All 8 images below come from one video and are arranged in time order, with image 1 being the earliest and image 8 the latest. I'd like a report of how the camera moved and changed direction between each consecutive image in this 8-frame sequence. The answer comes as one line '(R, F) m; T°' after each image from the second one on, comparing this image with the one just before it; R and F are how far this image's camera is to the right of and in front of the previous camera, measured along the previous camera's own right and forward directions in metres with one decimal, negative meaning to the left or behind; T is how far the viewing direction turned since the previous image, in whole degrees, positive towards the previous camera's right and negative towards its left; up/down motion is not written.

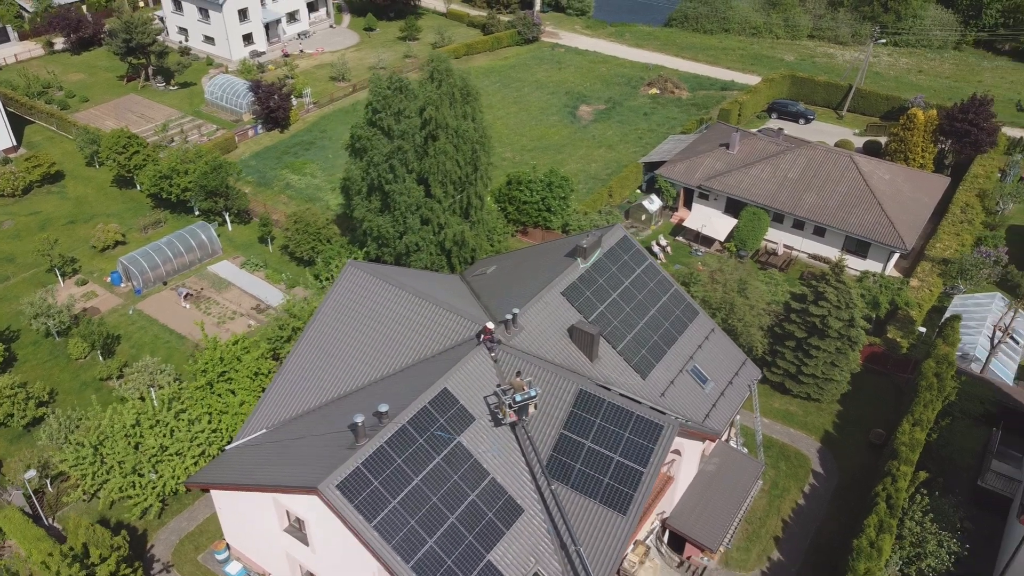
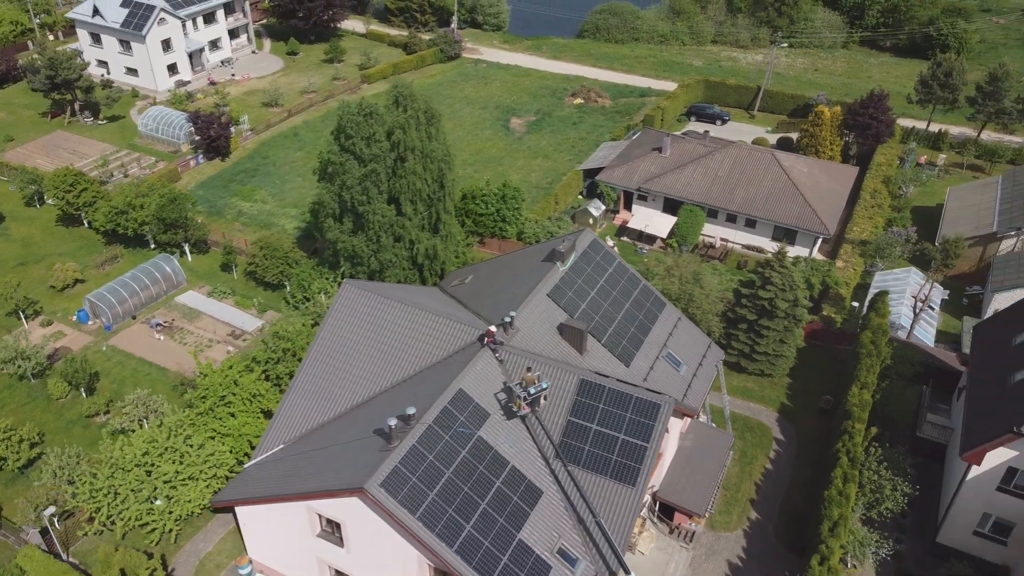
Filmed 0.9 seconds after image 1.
(-2.4, -1.8) m; +6°
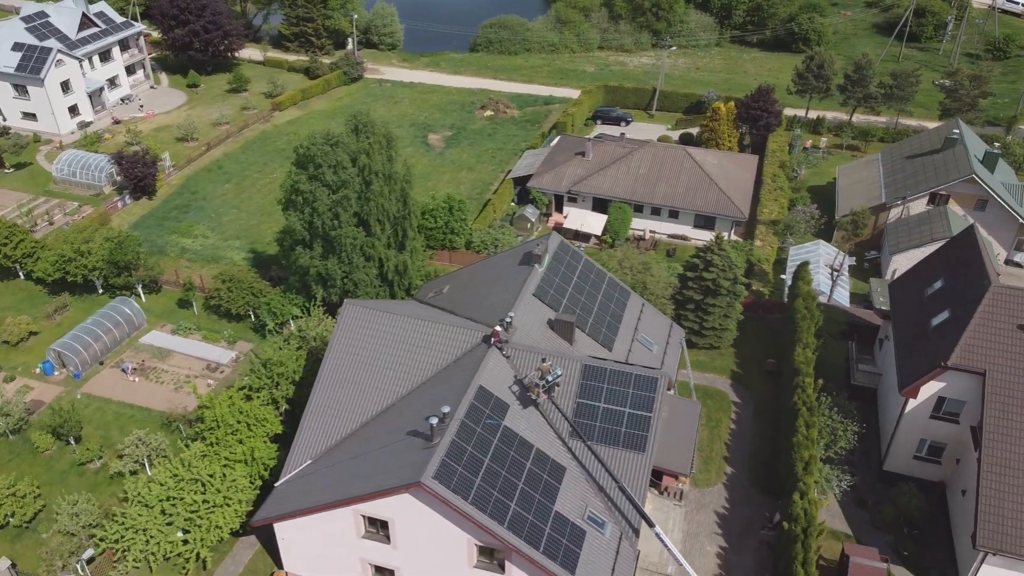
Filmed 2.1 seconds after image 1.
(-3.5, -2.2) m; +8°
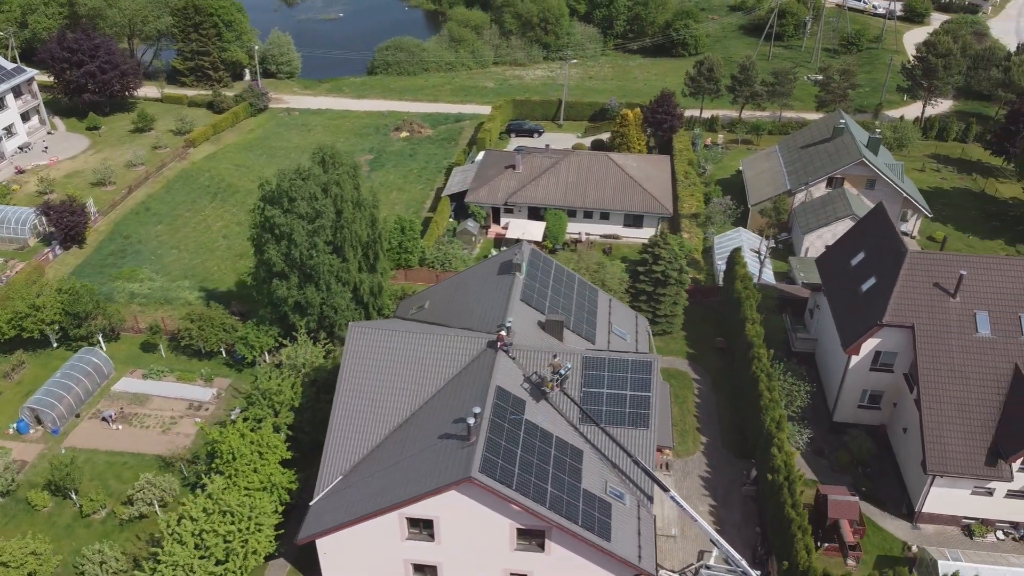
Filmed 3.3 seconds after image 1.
(-3.9, -2.1) m; +8°
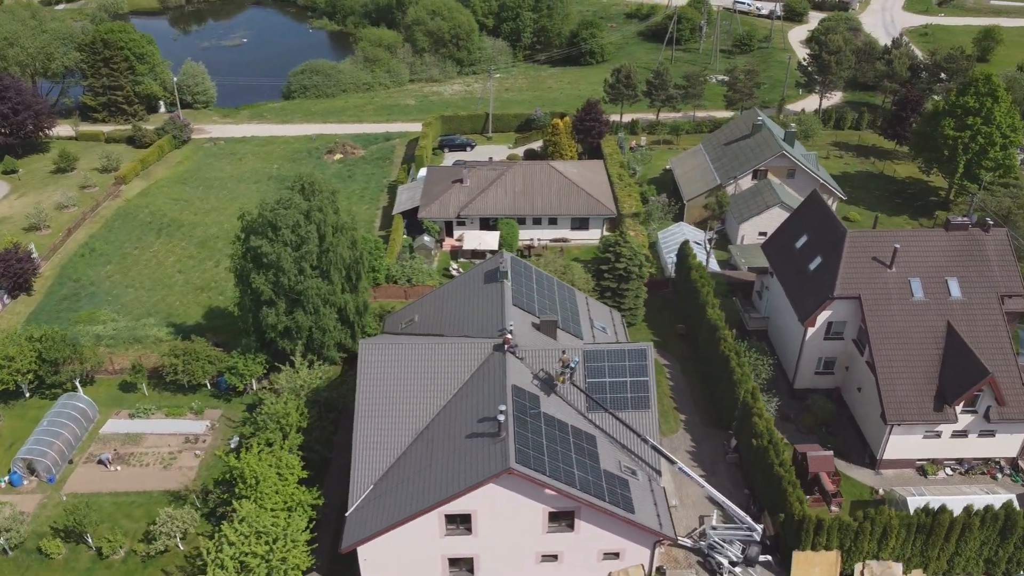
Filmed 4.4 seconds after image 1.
(-3.6, -1.9) m; +7°
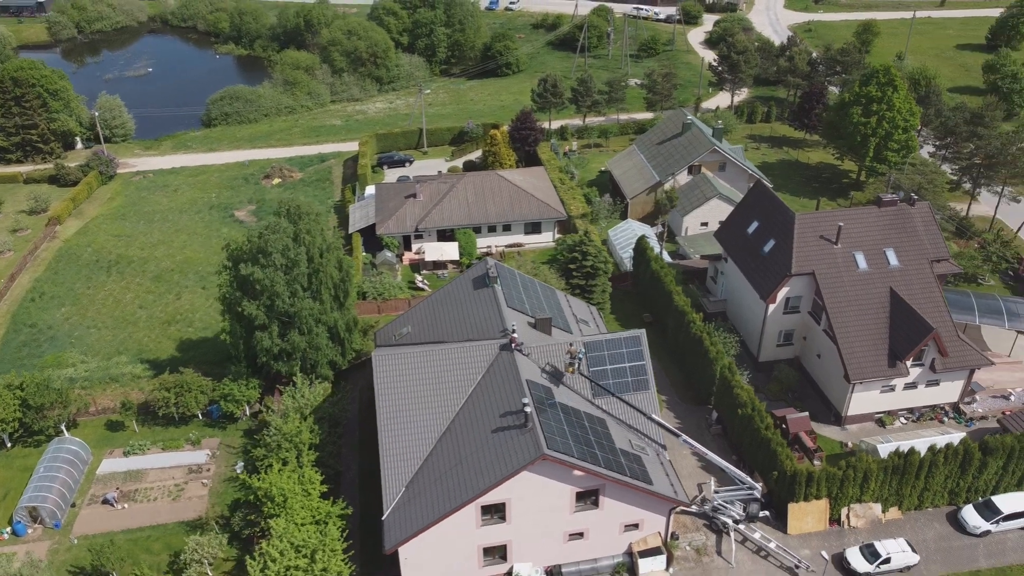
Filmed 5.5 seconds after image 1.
(-3.8, -1.8) m; +7°
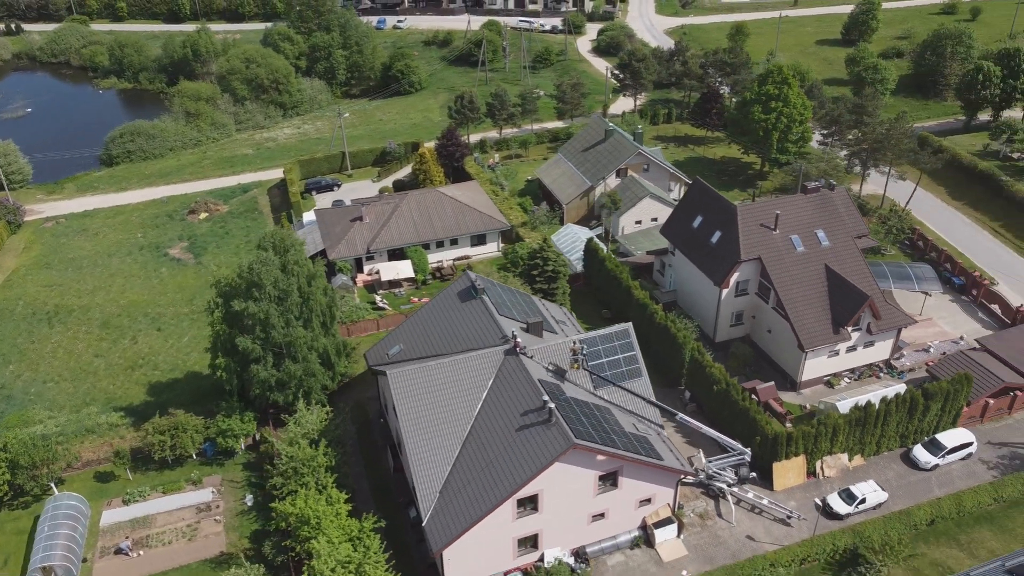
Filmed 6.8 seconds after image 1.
(-4.9, -2.0) m; +8°
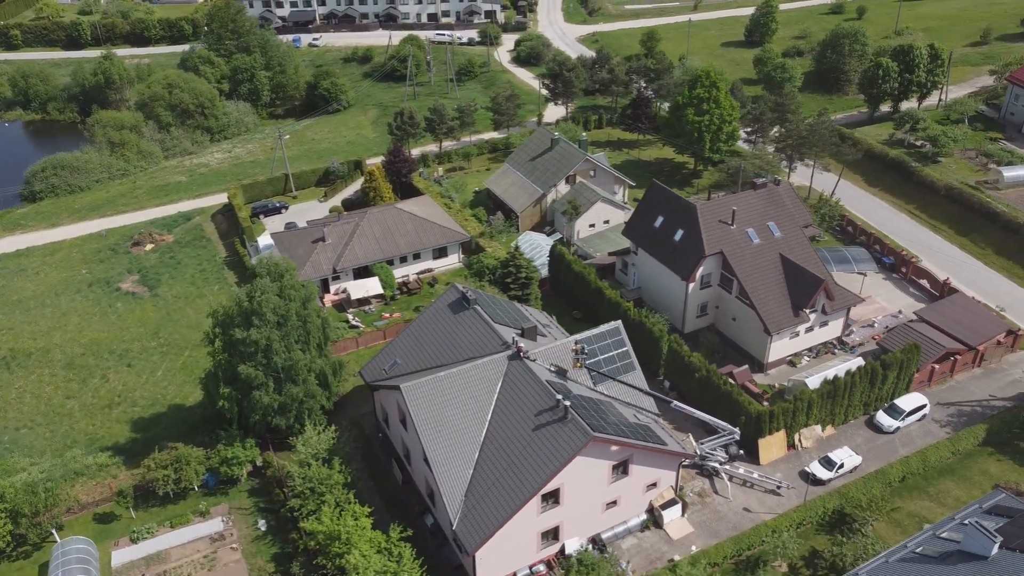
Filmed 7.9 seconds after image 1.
(-4.0, -1.5) m; +7°
